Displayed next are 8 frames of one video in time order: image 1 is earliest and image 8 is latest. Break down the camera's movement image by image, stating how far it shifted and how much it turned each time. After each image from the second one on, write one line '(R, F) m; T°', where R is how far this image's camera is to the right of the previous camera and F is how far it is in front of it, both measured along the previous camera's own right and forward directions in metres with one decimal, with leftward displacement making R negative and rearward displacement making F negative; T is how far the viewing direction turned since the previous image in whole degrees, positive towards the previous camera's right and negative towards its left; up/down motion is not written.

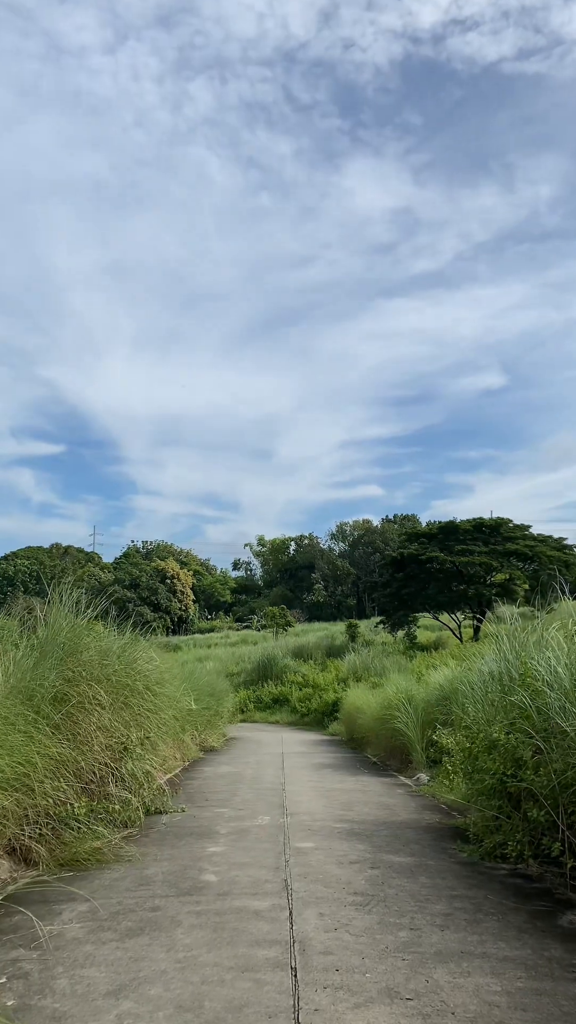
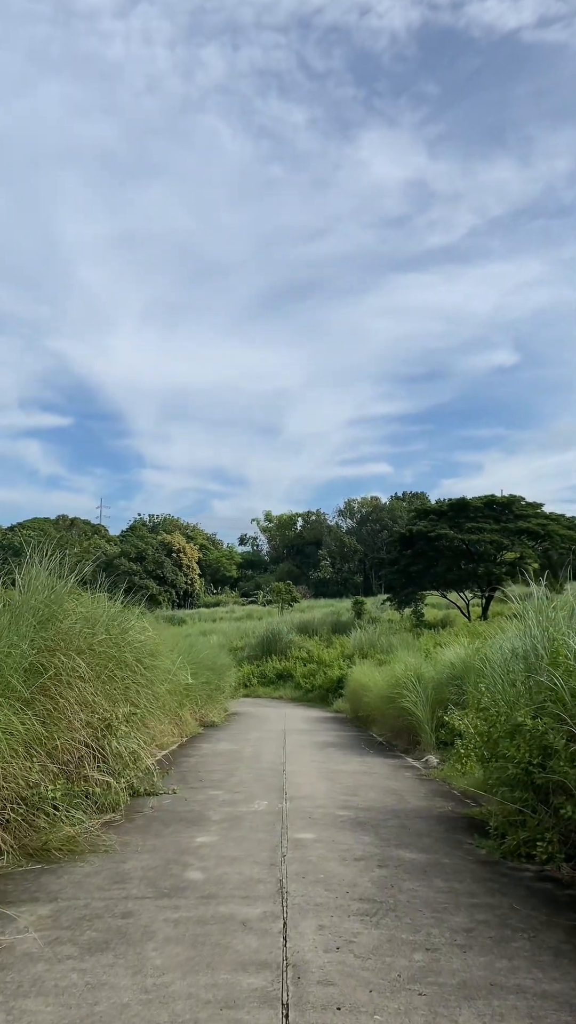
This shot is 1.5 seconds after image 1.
(0.0, +0.5) m; -1°
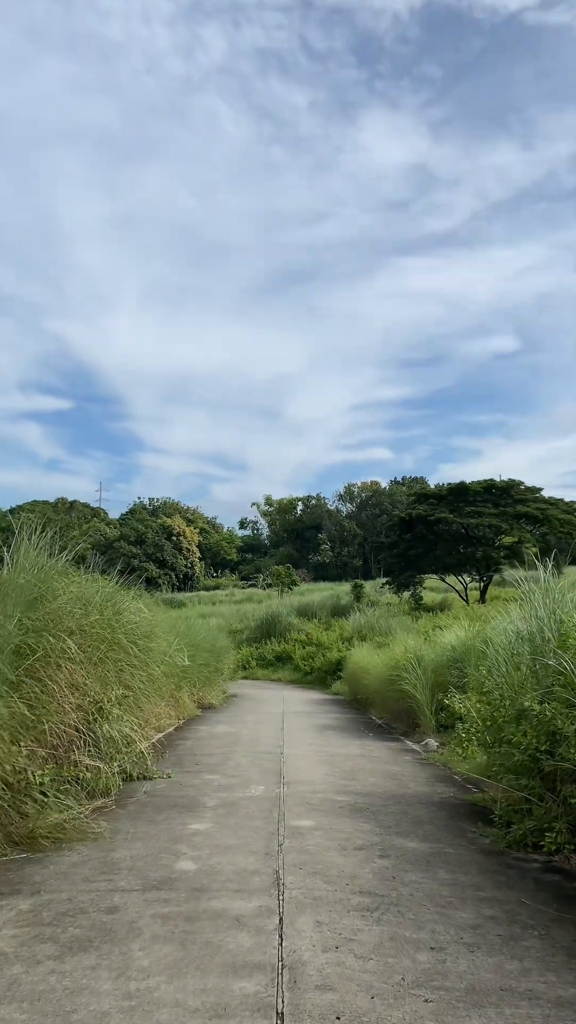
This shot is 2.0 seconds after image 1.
(0.0, +0.2) m; 0°
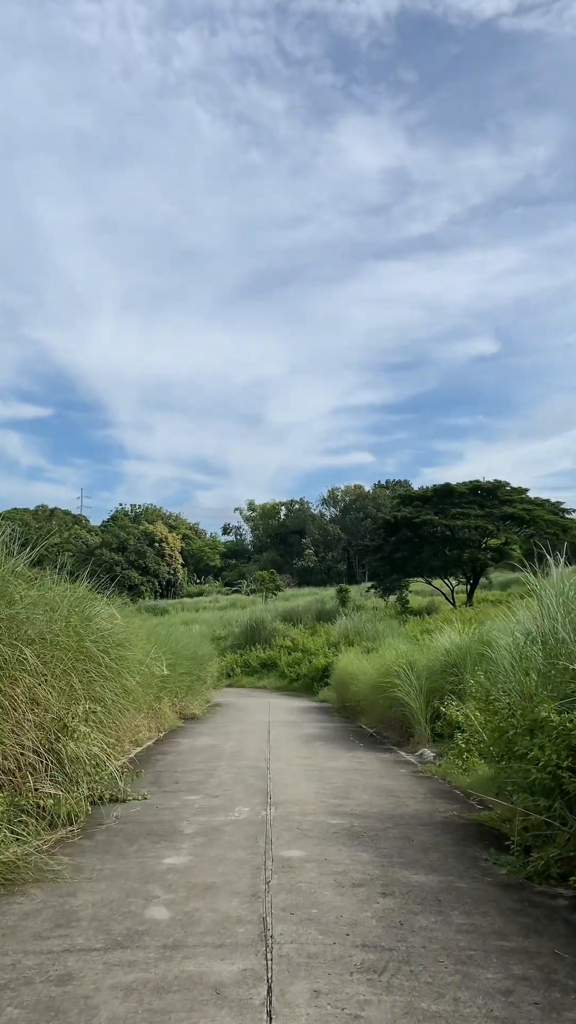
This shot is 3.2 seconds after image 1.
(0.0, +0.4) m; +1°
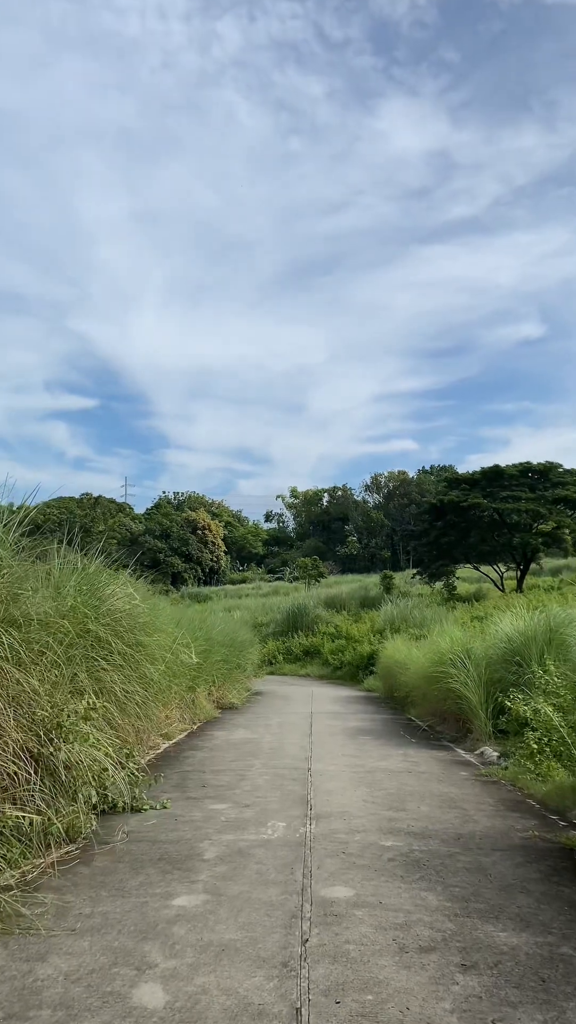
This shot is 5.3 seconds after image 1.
(0.0, +0.8) m; -4°
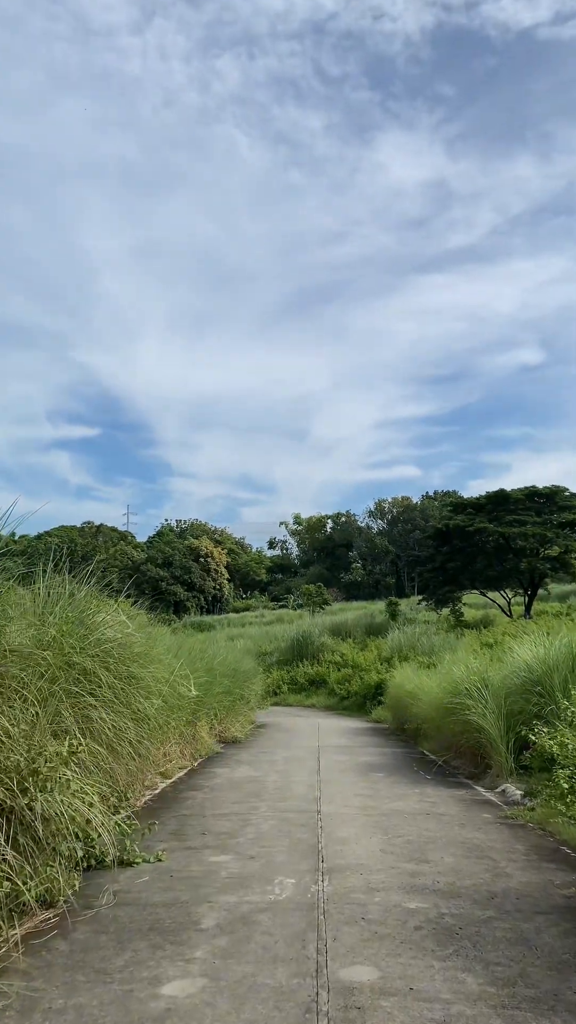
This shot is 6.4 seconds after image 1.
(0.0, +0.4) m; 0°
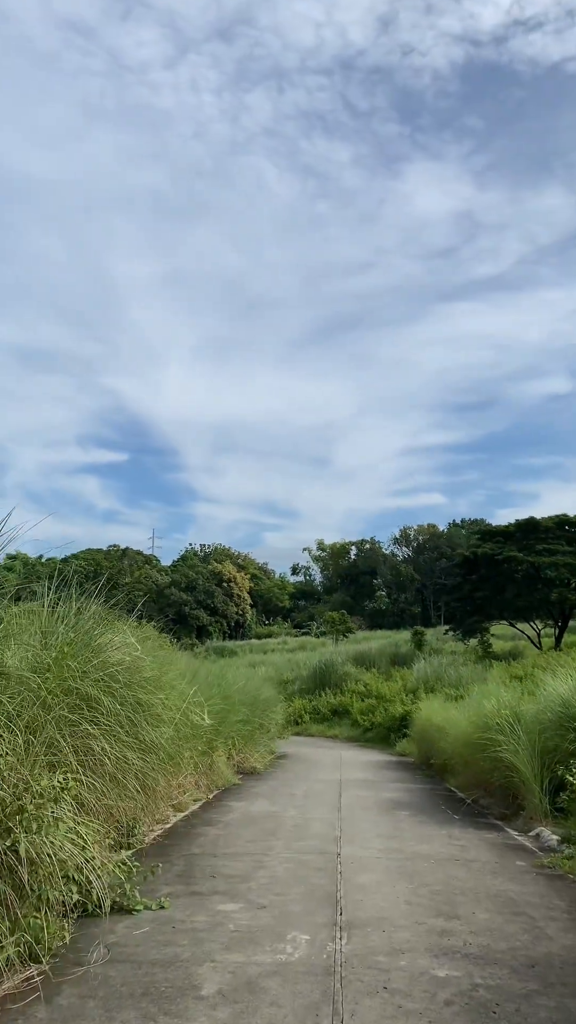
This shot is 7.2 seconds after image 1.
(0.0, +0.3) m; -2°
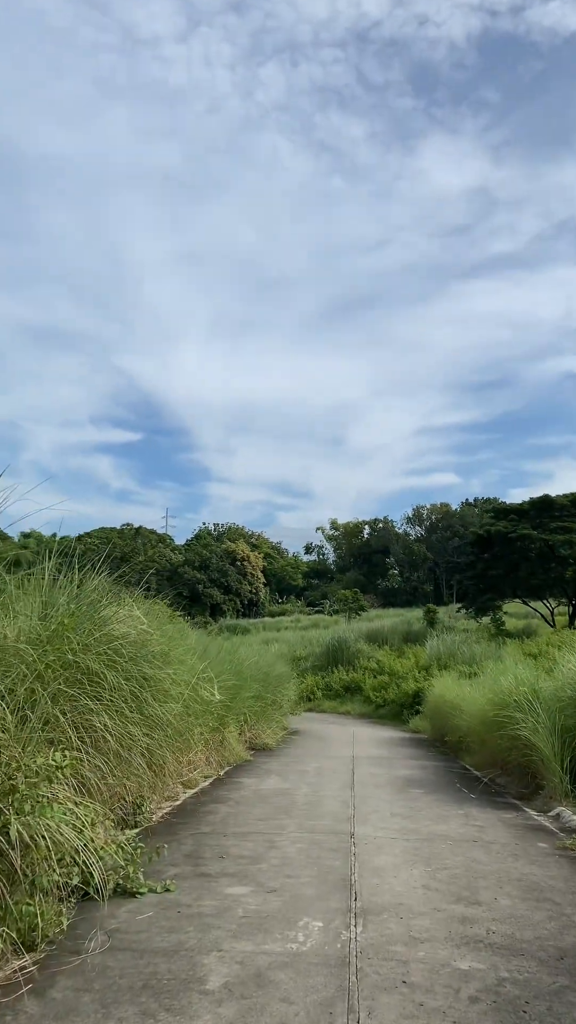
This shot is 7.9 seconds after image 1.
(0.0, +0.2) m; -1°
